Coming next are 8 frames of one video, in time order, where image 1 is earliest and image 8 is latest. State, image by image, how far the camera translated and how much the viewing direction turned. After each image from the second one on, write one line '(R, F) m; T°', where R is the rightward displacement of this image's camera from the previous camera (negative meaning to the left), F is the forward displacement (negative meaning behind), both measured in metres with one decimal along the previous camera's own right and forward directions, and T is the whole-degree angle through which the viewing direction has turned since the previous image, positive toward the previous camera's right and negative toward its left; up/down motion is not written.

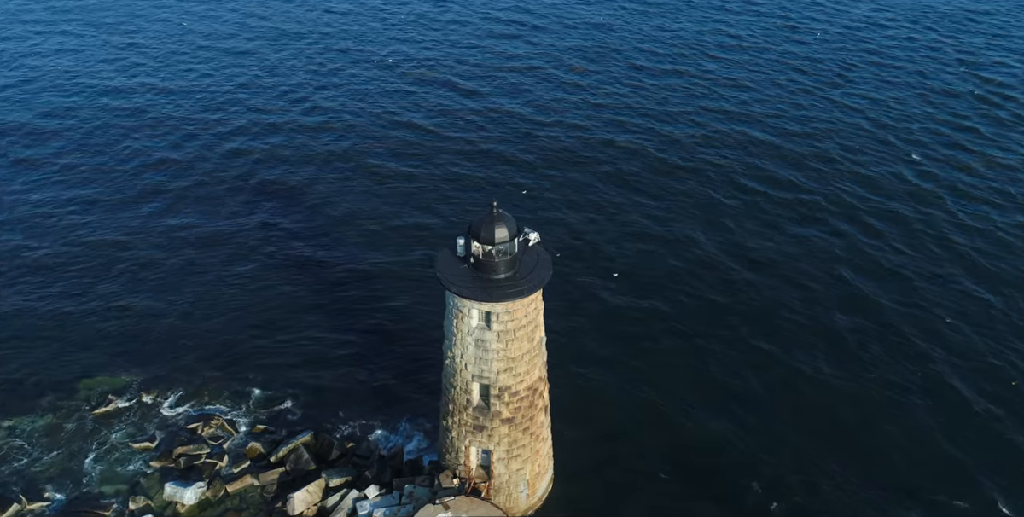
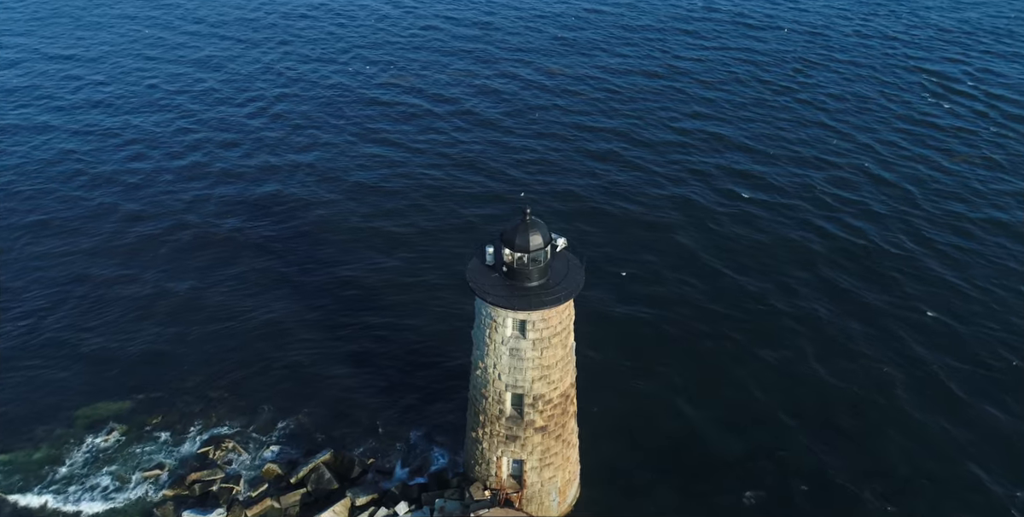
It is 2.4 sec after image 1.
(-3.1, +0.1) m; +4°
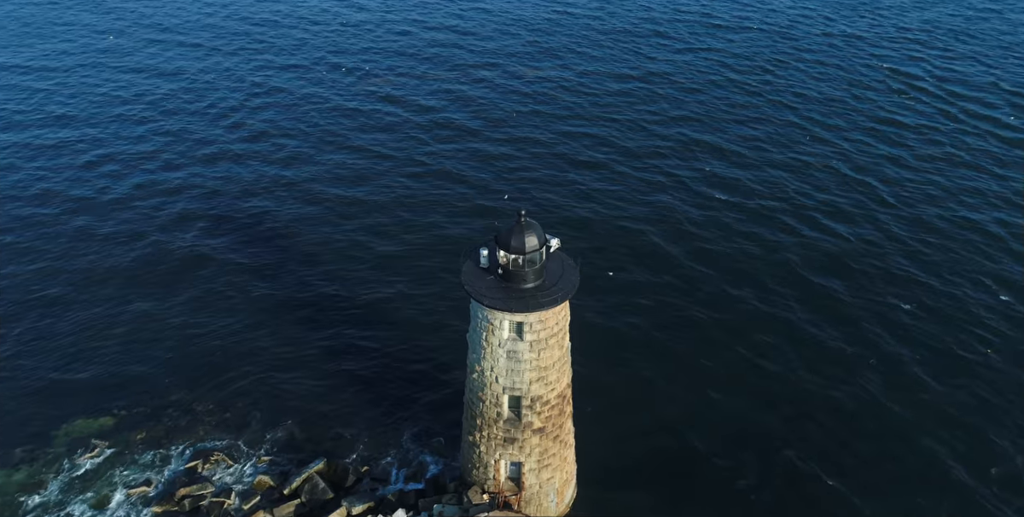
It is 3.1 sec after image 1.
(-1.2, 0.0) m; +3°
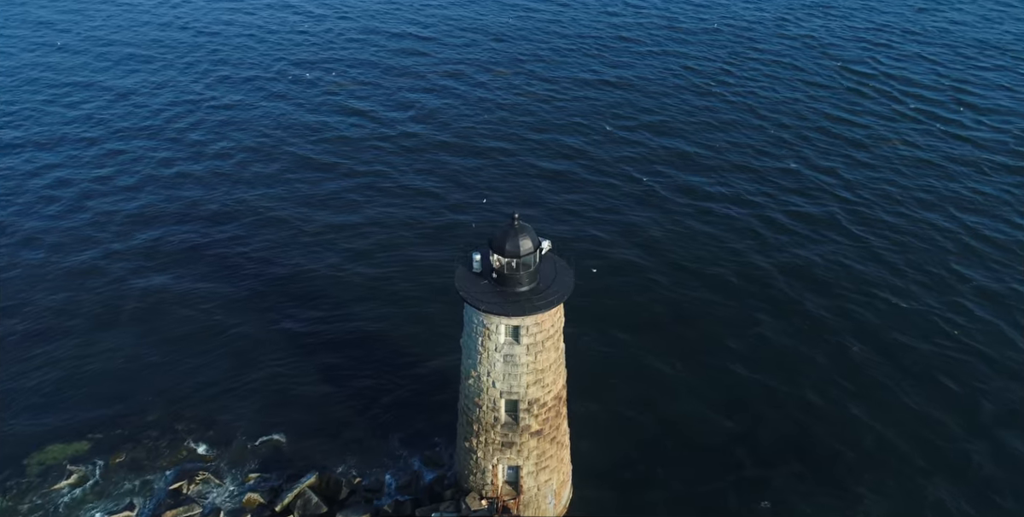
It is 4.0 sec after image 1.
(-1.5, +0.1) m; +4°
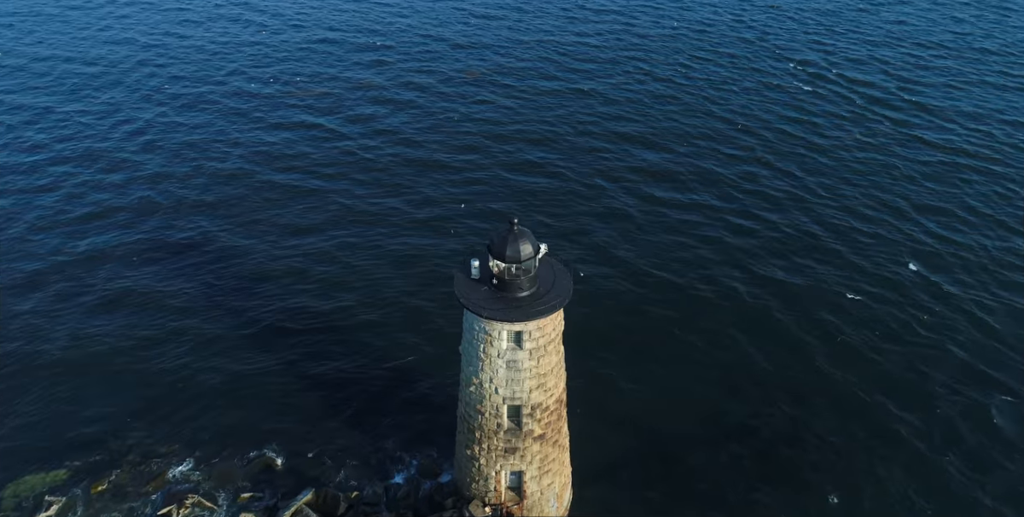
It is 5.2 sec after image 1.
(-2.0, +0.1) m; +4°
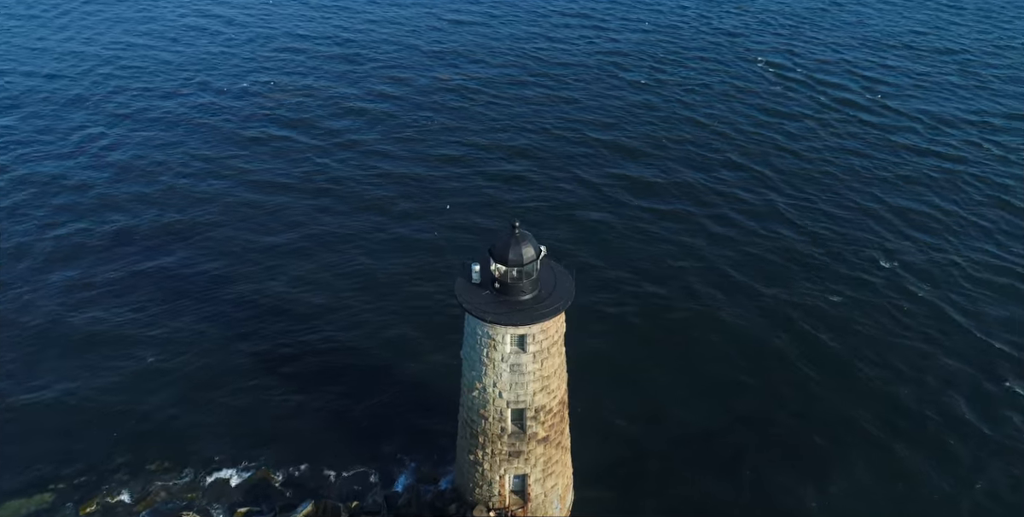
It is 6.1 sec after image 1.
(-1.5, +0.1) m; +3°
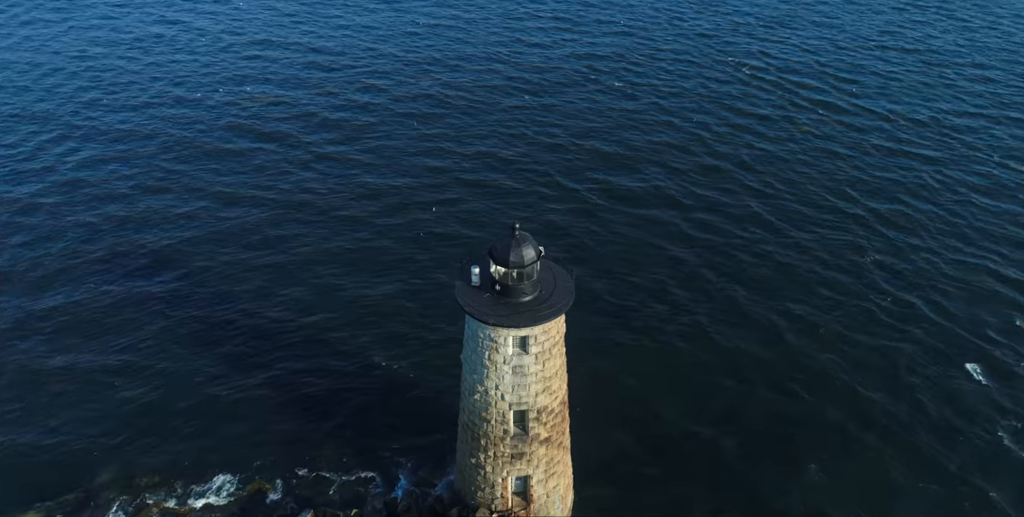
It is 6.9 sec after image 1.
(-1.2, 0.0) m; +3°
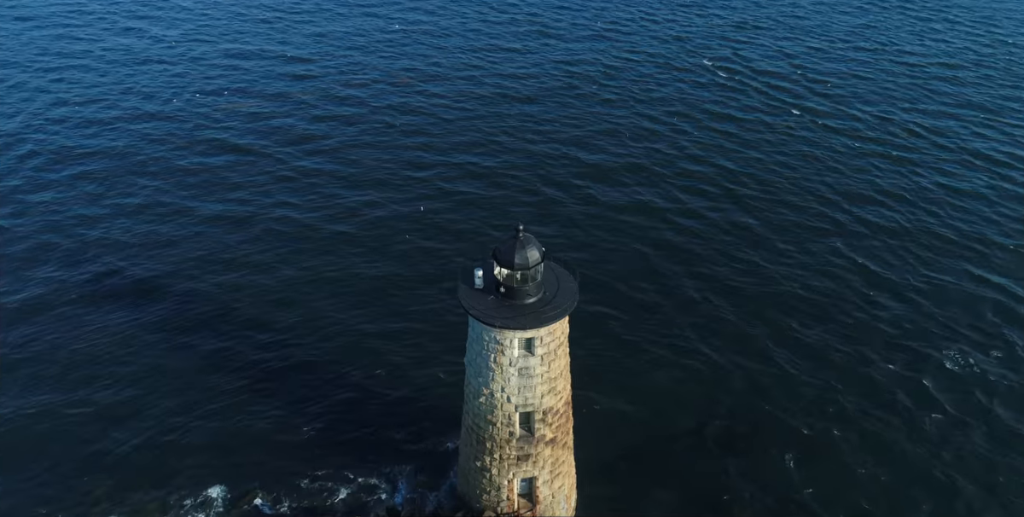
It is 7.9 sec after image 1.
(-1.5, 0.0) m; +3°
